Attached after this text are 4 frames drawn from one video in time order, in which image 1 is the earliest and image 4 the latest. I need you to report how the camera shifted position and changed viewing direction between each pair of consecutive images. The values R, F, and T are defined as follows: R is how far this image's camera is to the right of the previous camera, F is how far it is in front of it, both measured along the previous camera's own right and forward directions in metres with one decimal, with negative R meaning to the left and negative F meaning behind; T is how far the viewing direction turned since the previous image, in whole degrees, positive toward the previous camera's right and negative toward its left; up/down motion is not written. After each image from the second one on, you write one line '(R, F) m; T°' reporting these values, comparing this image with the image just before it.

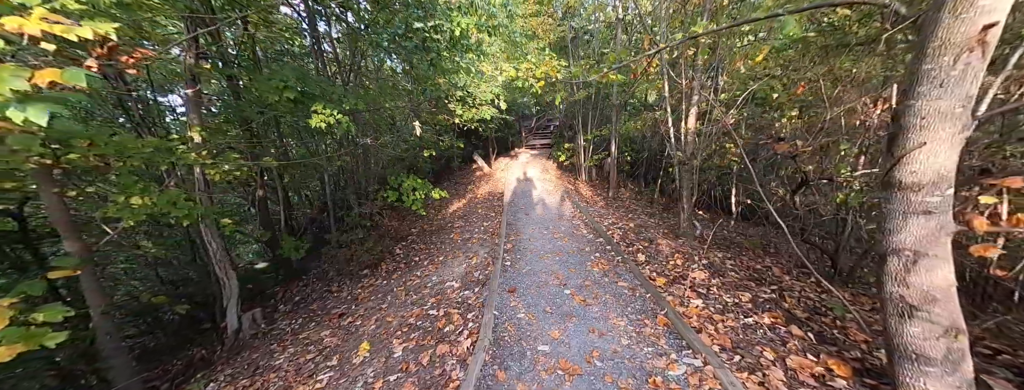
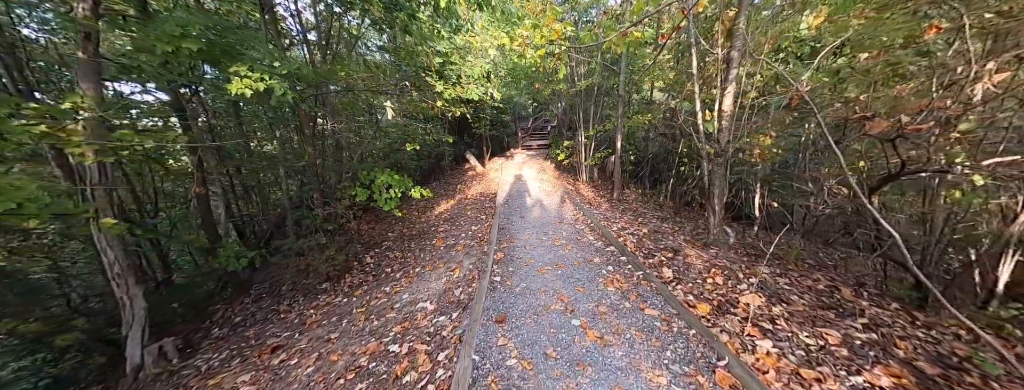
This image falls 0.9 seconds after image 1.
(+0.1, +1.0) m; +1°
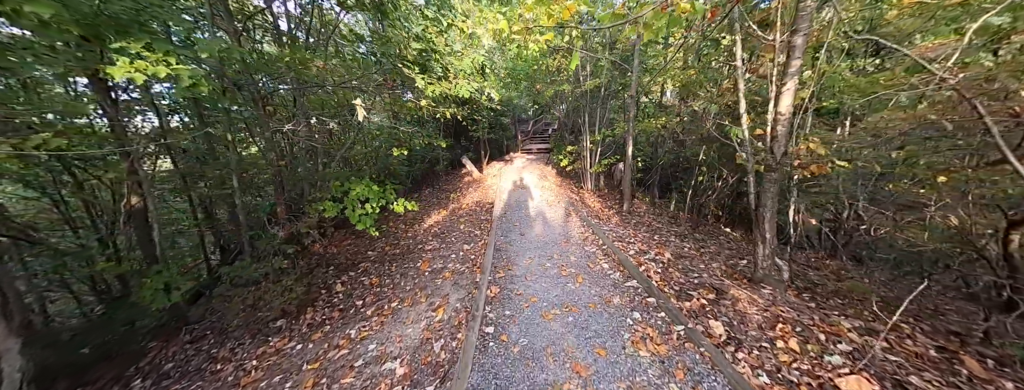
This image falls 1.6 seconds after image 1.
(0.0, +0.8) m; 0°
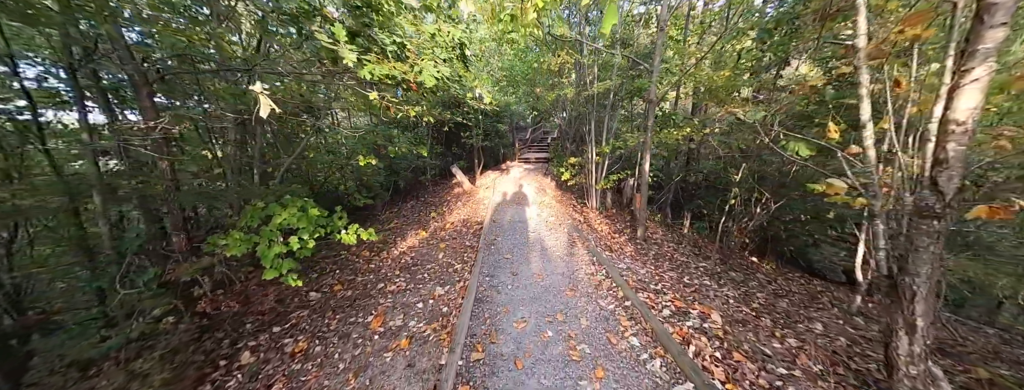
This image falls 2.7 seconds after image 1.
(+0.1, +1.3) m; +1°
